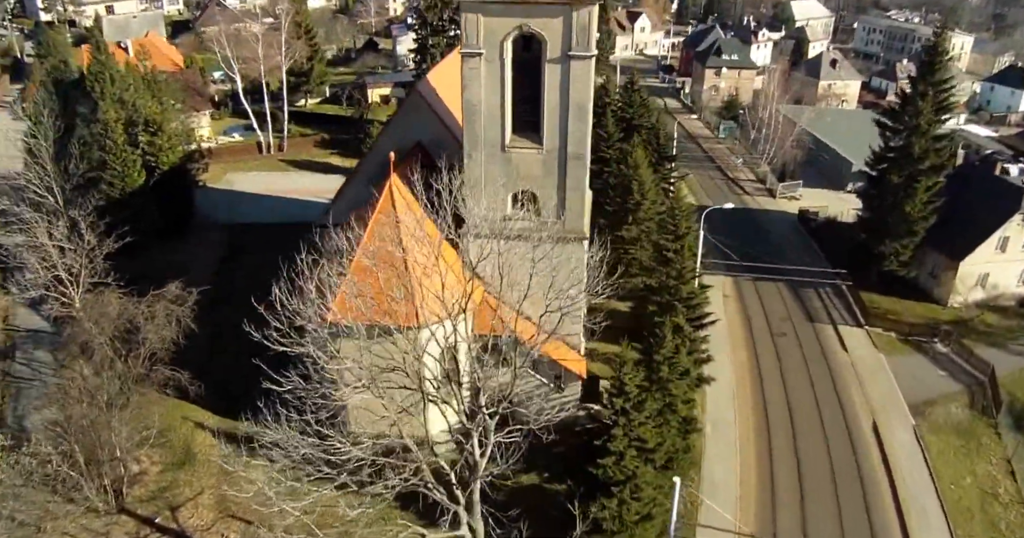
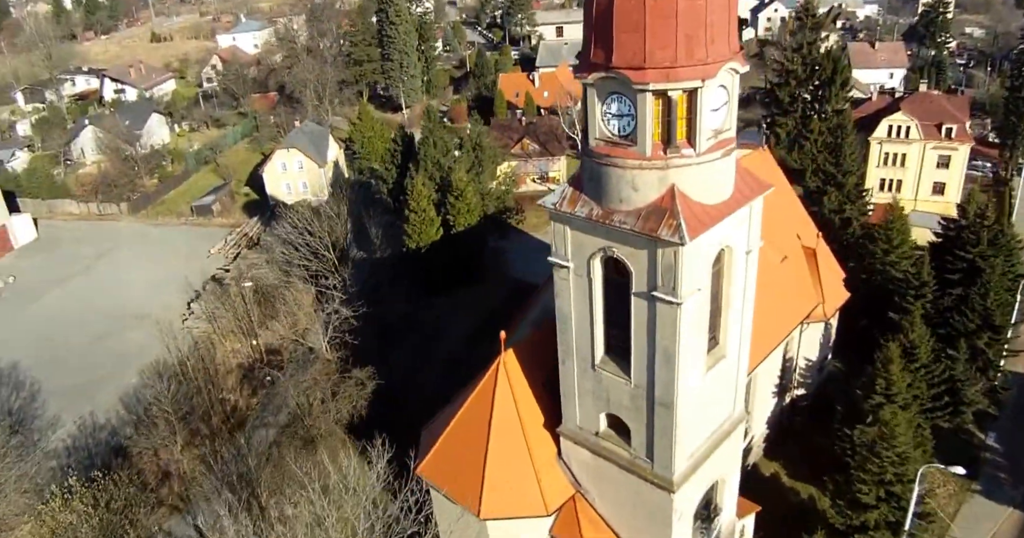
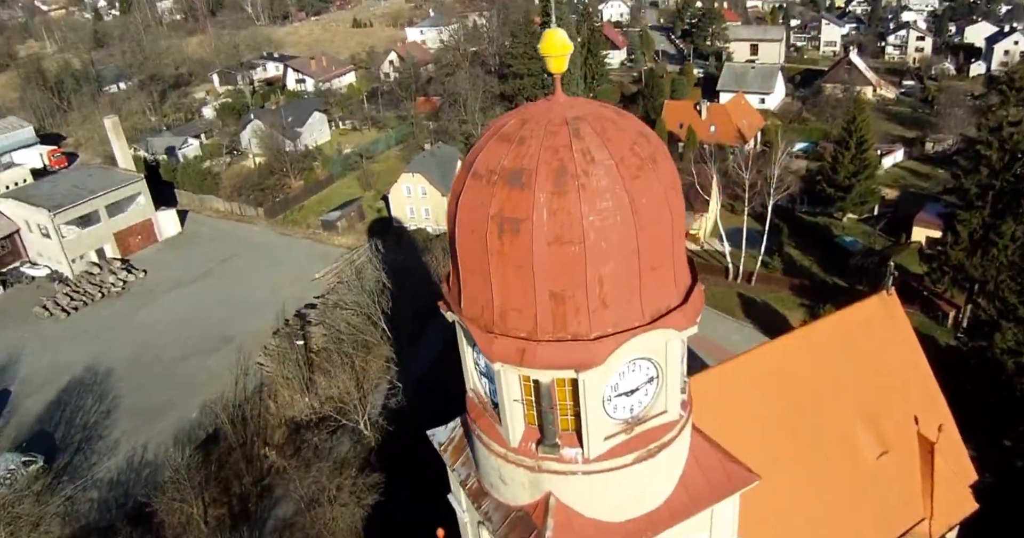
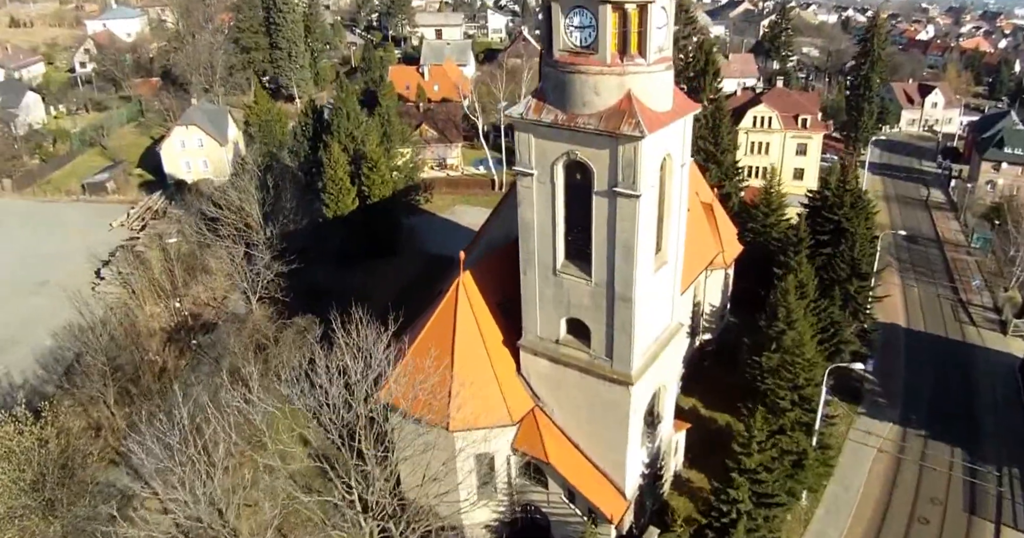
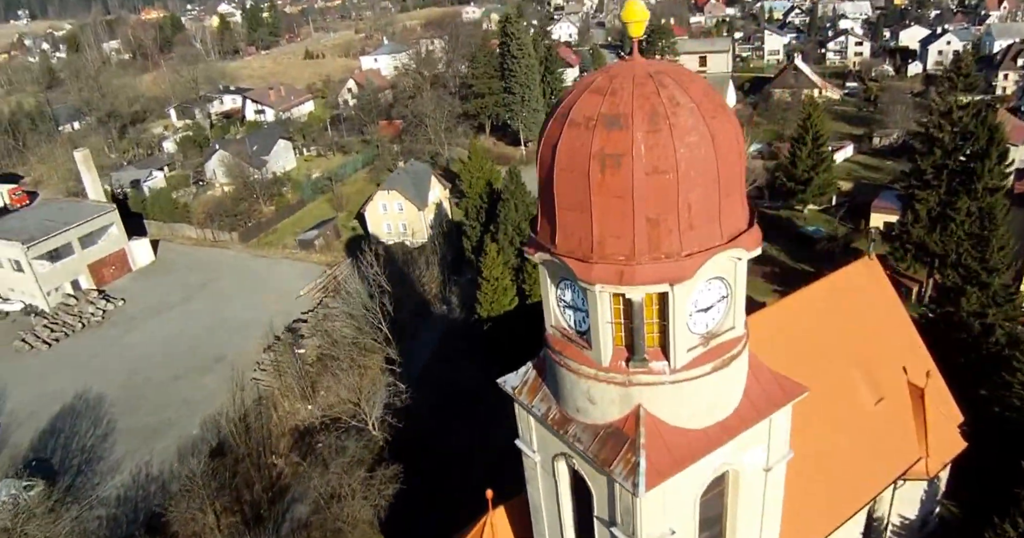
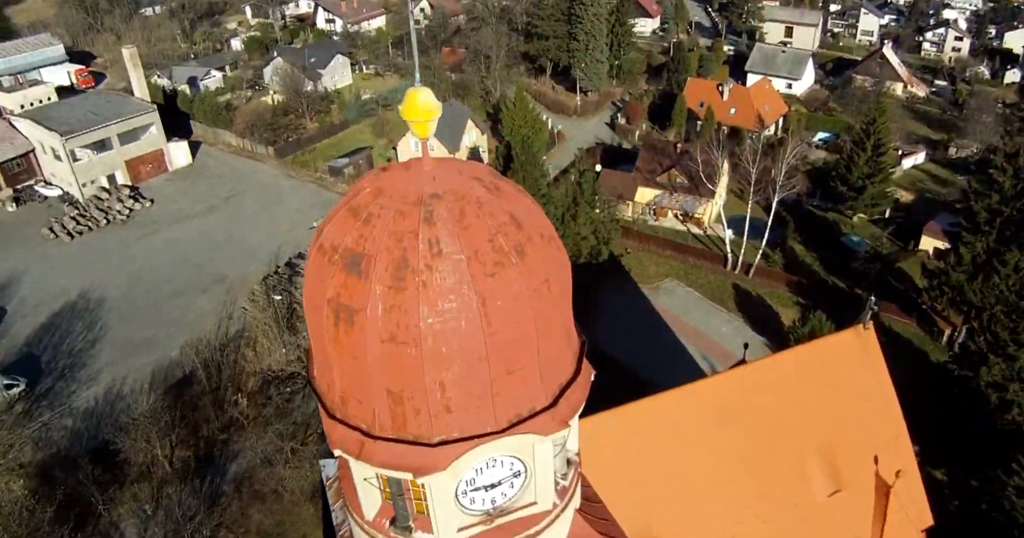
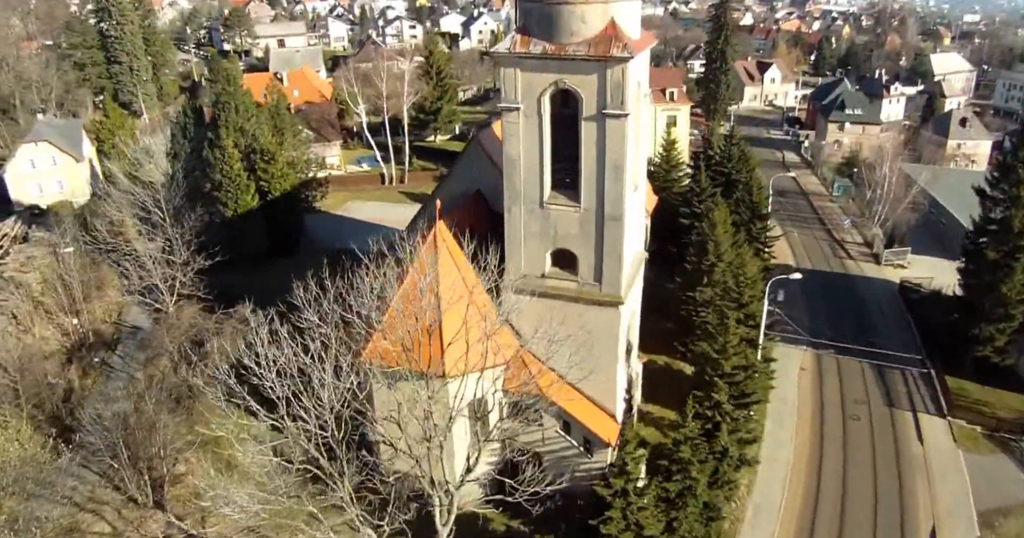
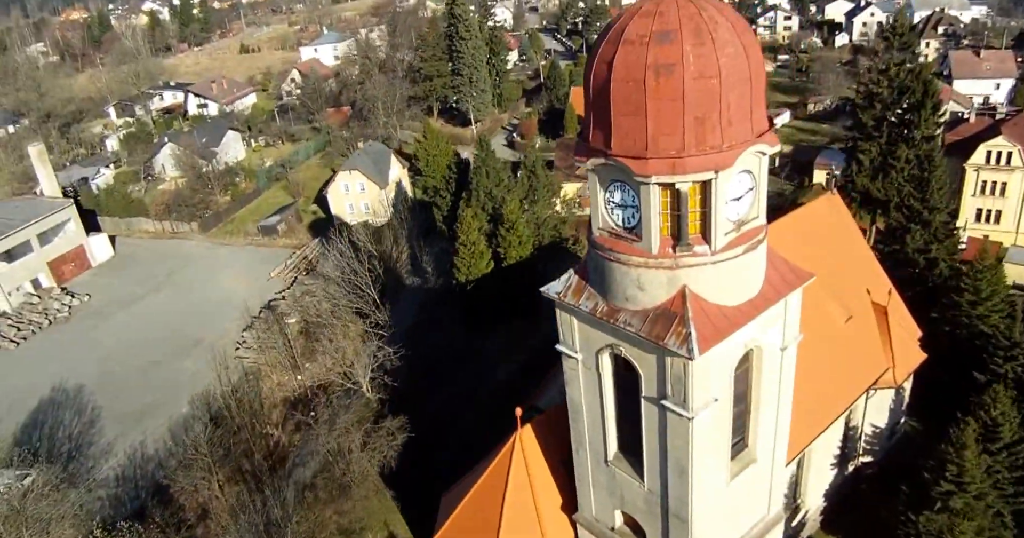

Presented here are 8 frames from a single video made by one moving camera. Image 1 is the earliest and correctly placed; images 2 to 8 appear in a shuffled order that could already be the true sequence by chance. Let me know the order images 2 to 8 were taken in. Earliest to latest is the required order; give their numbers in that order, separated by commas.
7, 4, 2, 8, 5, 3, 6
